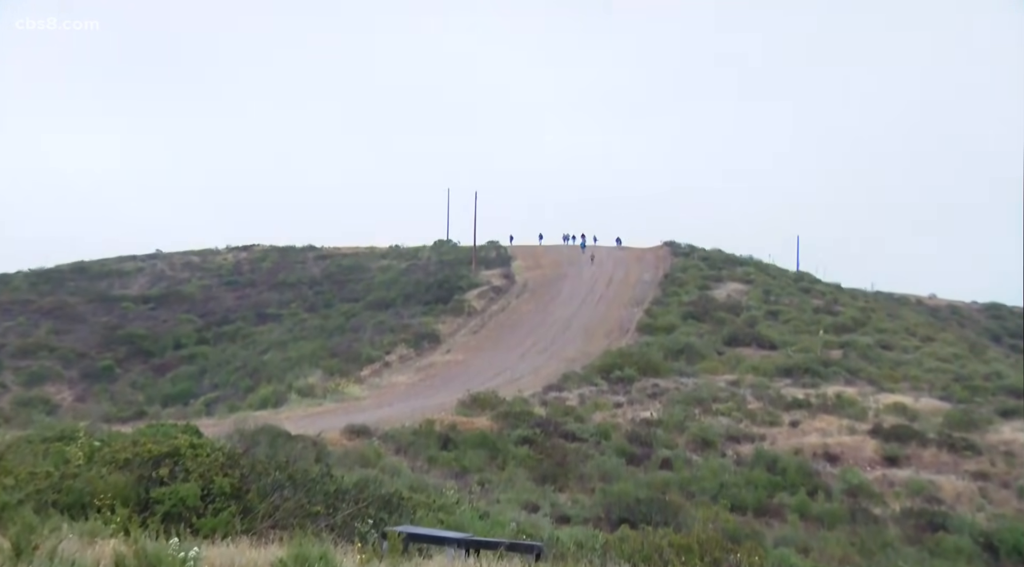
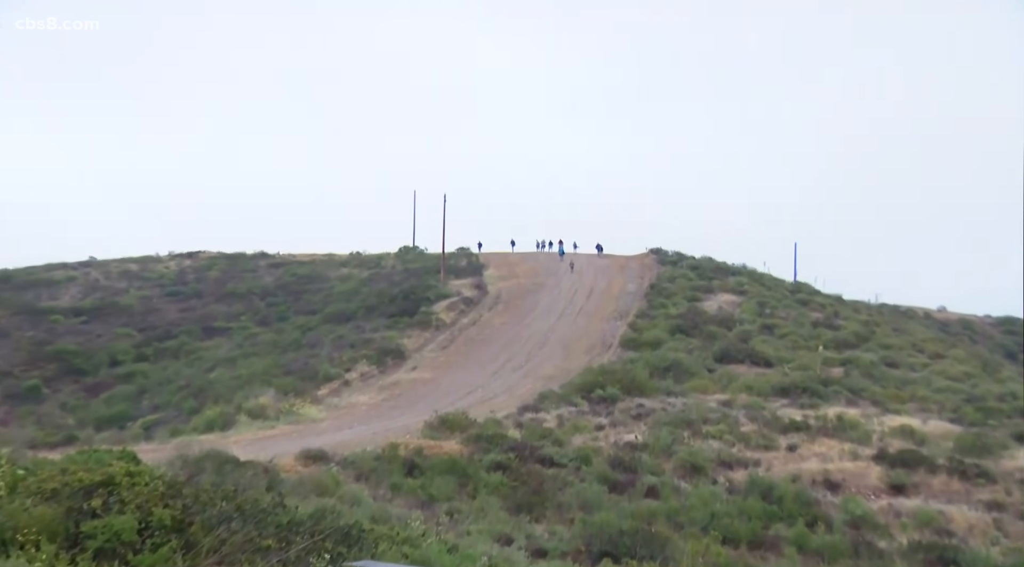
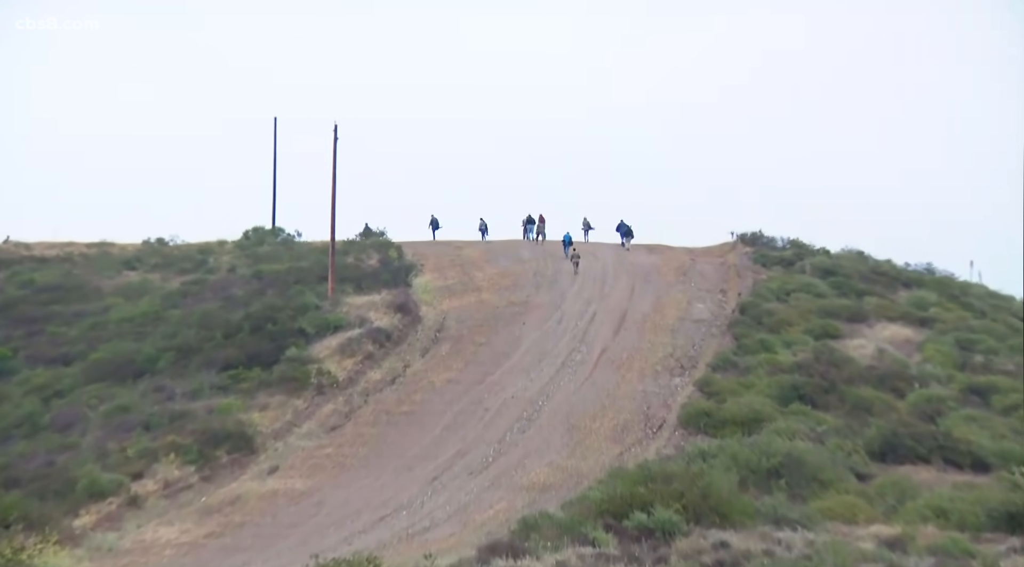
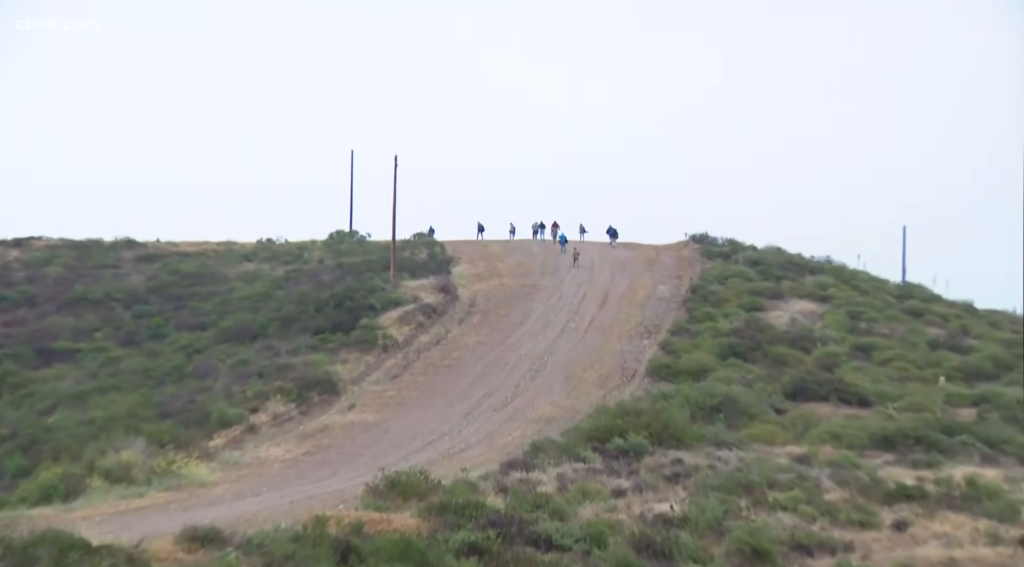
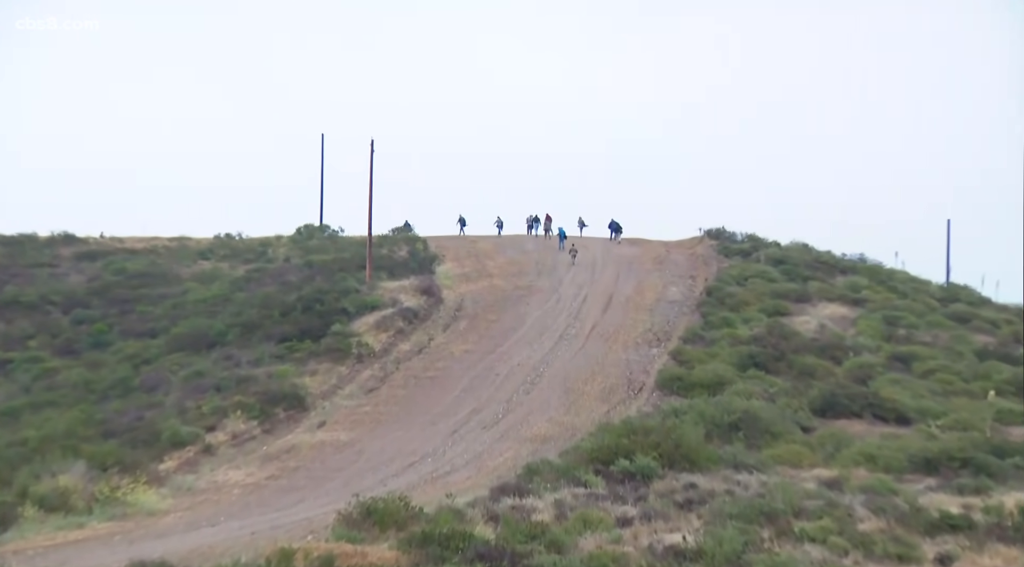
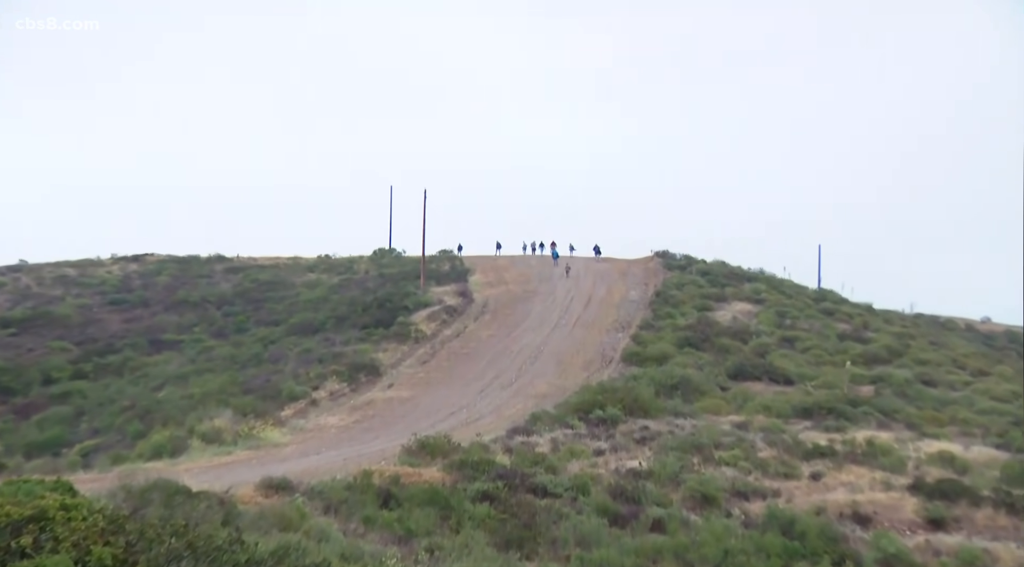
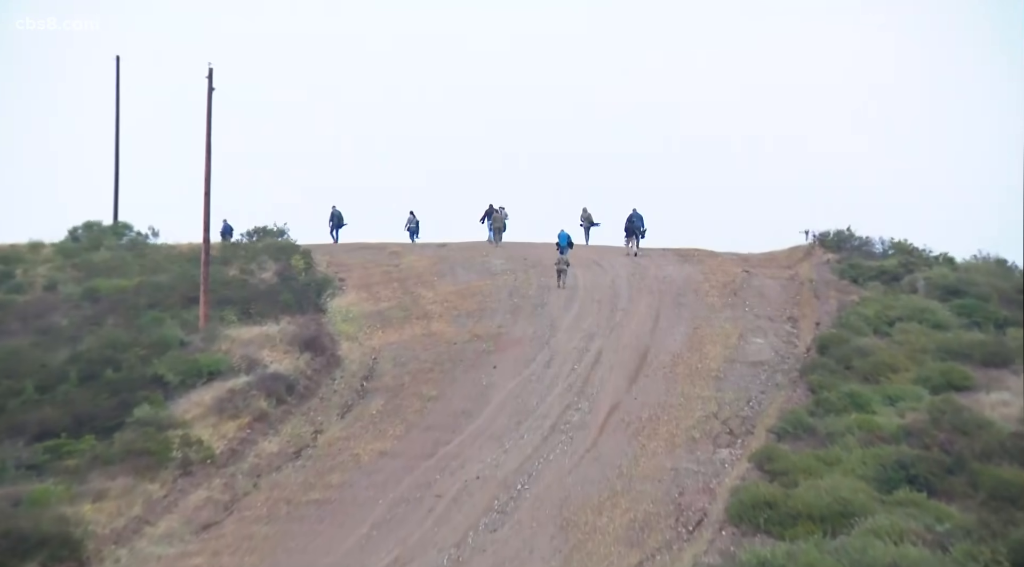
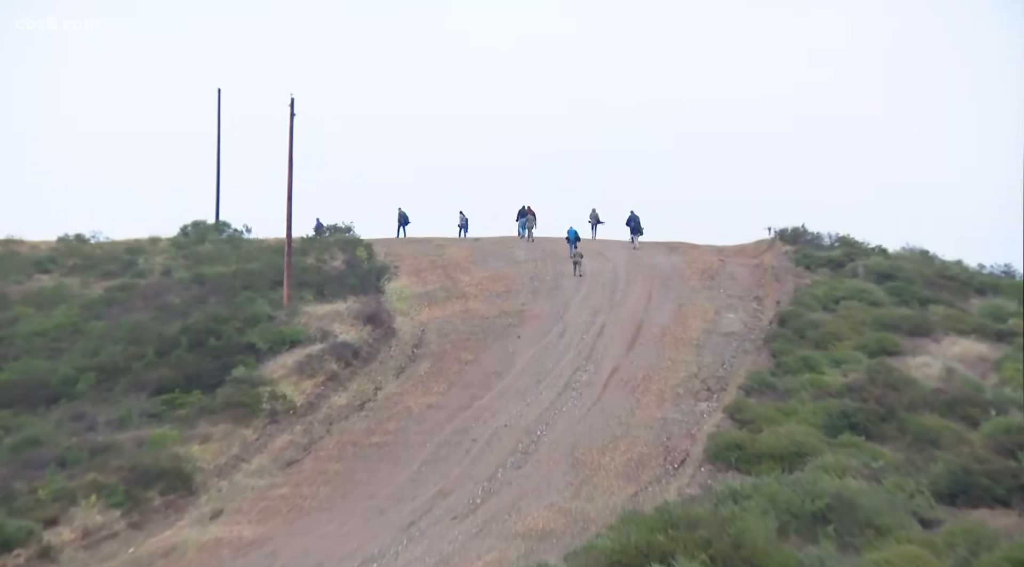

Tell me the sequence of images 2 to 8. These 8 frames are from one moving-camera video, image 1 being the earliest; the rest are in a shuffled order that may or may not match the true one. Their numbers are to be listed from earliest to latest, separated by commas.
2, 6, 4, 5, 3, 8, 7
